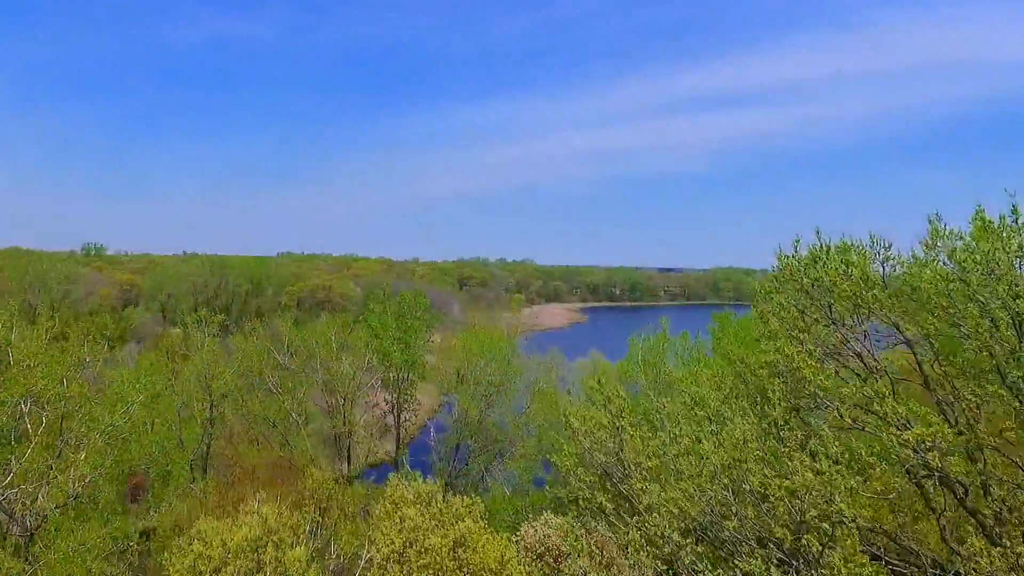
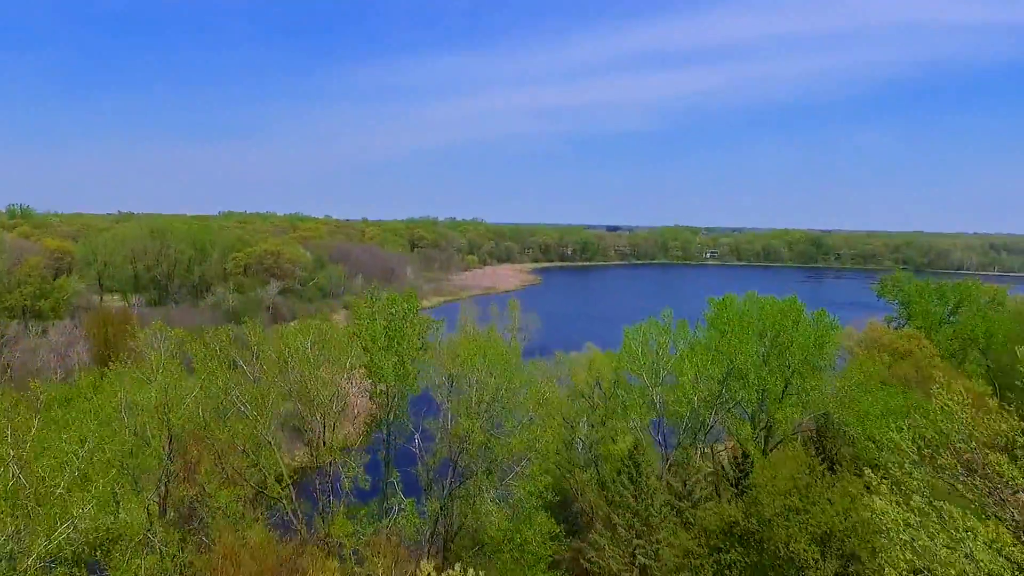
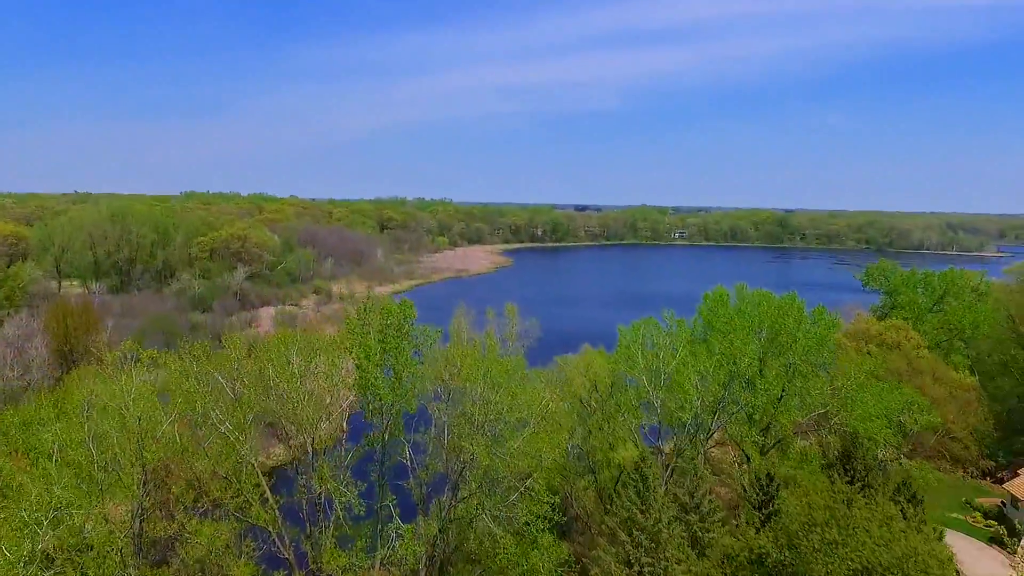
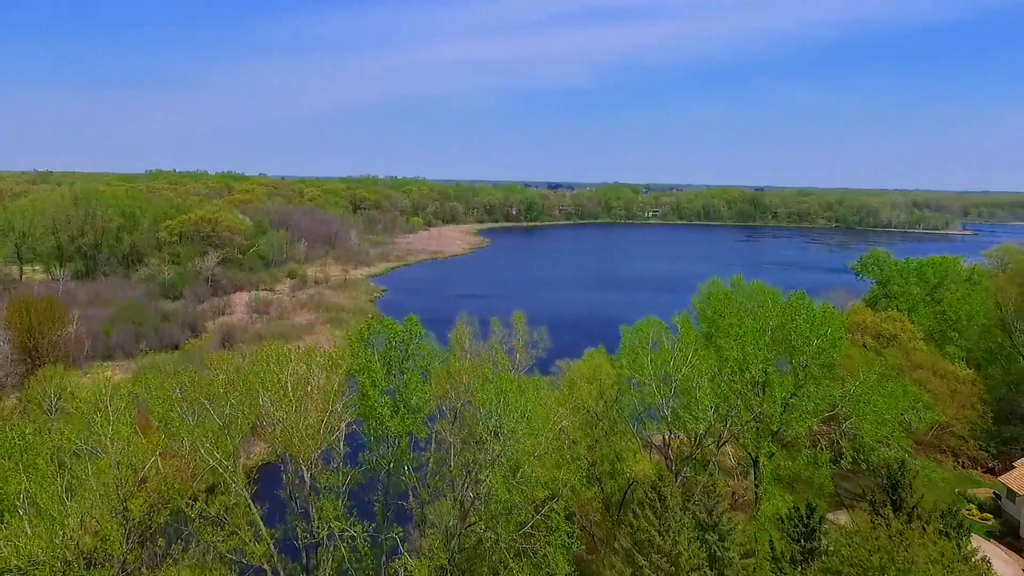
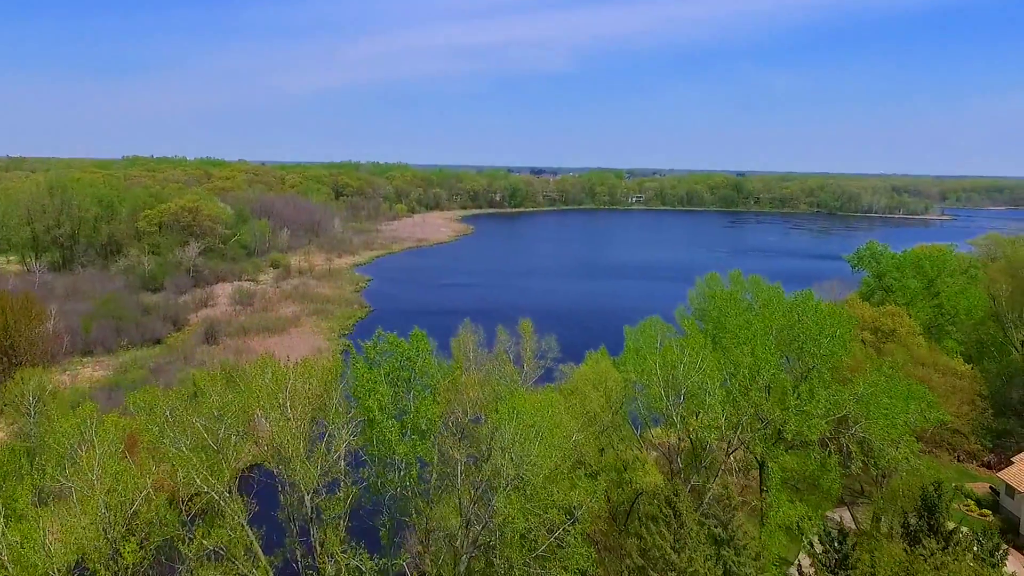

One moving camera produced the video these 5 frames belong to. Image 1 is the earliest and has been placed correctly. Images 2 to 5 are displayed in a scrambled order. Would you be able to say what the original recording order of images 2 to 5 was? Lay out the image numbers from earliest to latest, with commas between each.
2, 3, 4, 5
